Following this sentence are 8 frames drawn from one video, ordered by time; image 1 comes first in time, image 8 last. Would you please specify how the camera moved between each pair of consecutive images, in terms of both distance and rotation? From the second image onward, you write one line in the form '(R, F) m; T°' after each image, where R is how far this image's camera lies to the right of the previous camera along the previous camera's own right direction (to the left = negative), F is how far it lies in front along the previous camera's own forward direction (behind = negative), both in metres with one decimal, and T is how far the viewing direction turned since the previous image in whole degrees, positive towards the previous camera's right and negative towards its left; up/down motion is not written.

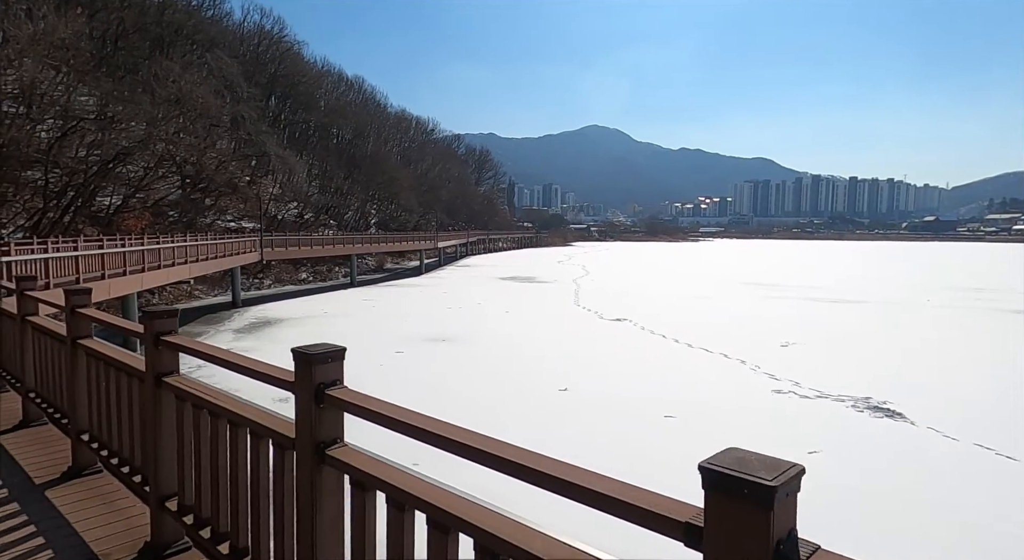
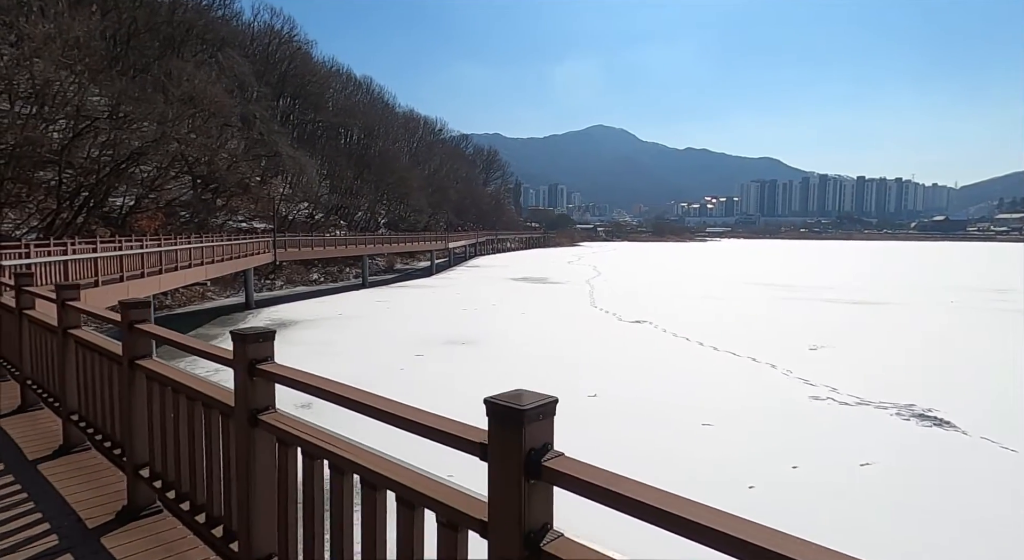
(-0.3, +0.3) m; 0°
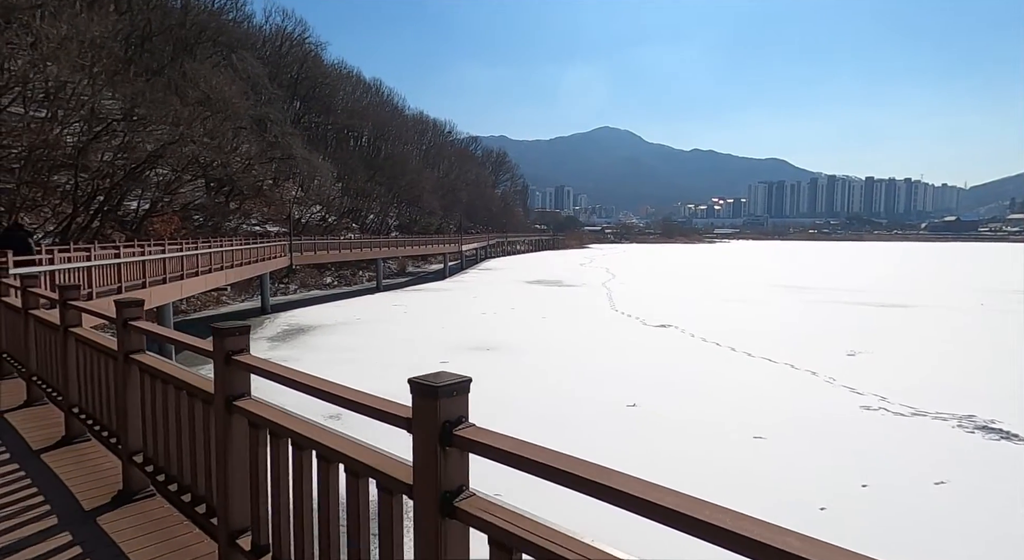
(-0.4, +0.4) m; -1°
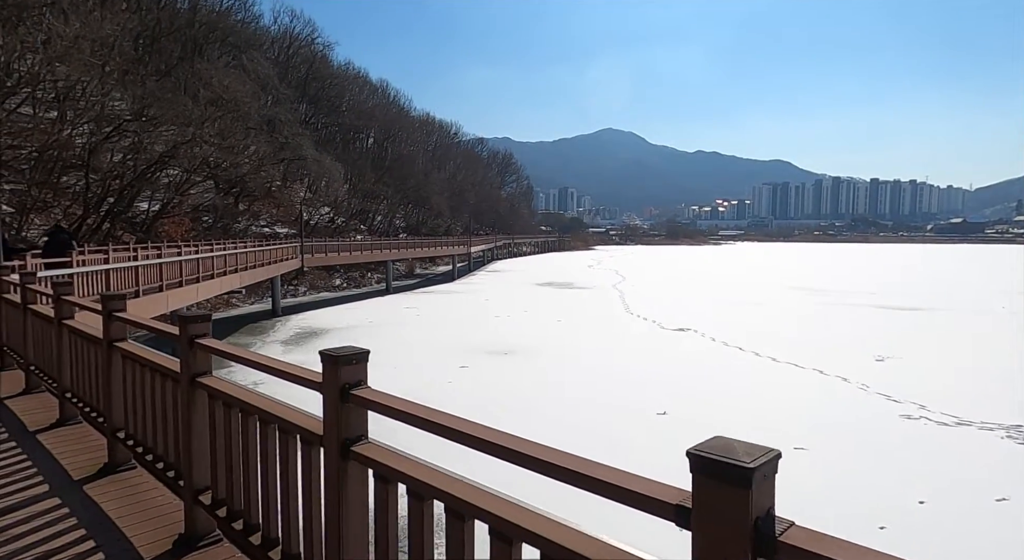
(-0.3, +0.3) m; 0°
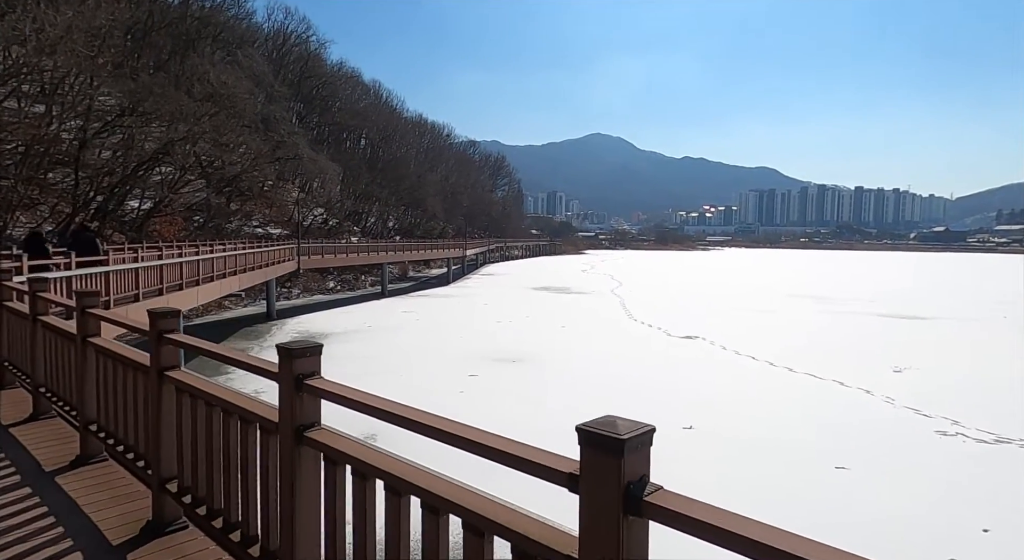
(-0.5, +0.4) m; +1°
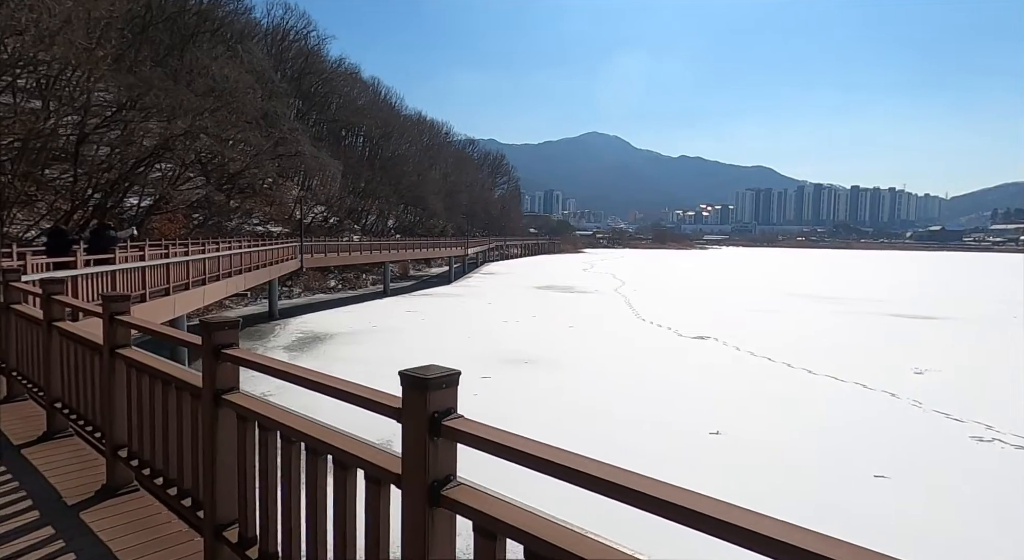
(-0.3, +0.3) m; 0°
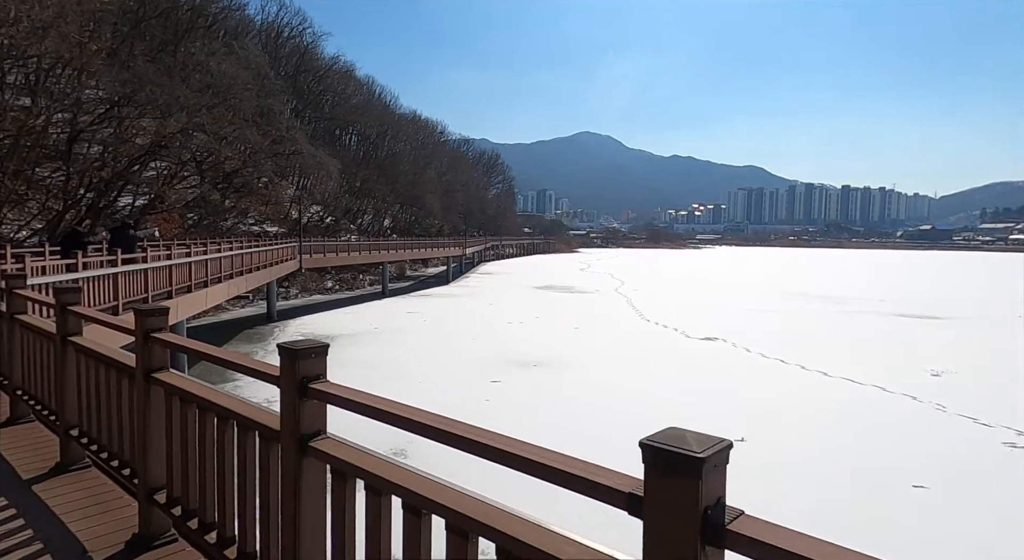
(-0.3, +0.3) m; +1°
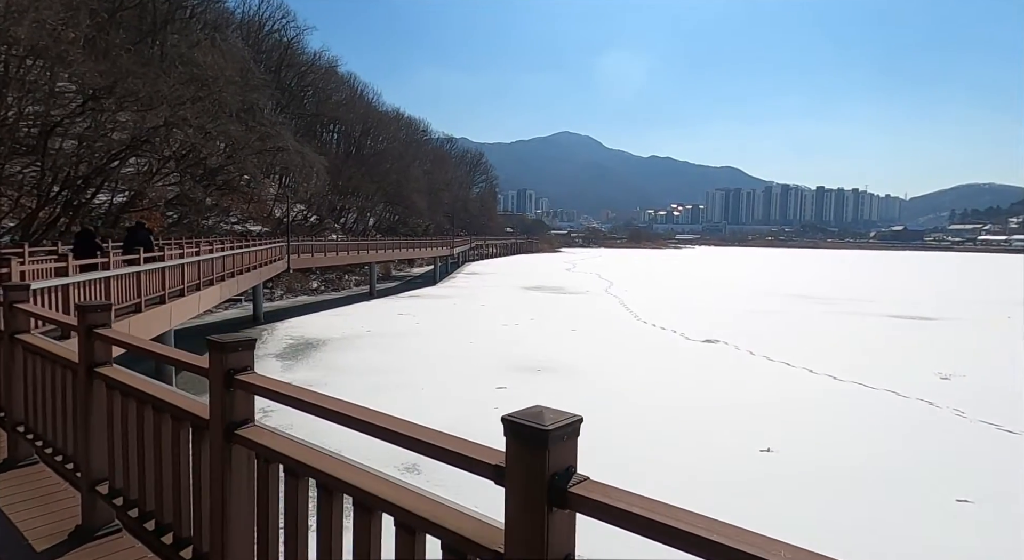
(-0.4, +0.4) m; +2°
